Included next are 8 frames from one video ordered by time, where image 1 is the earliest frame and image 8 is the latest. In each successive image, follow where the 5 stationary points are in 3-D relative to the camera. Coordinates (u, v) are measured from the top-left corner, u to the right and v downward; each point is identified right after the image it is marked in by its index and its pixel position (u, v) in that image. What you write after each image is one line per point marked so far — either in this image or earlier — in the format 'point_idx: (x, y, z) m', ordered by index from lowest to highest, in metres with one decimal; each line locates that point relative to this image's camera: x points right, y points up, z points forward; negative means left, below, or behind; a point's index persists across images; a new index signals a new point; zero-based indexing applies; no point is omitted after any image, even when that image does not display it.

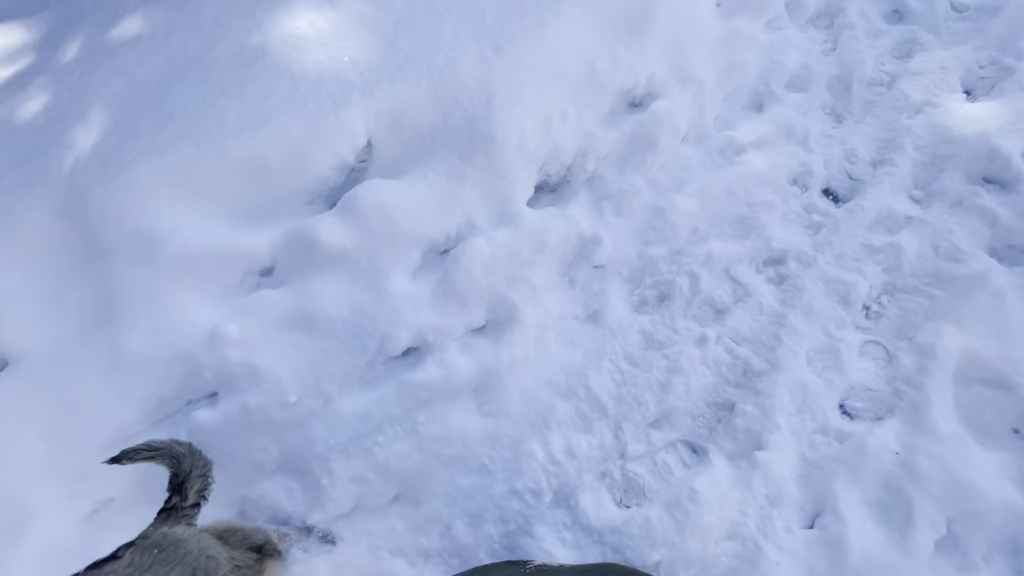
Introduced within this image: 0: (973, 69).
0: (+1.9, +0.9, +1.9) m
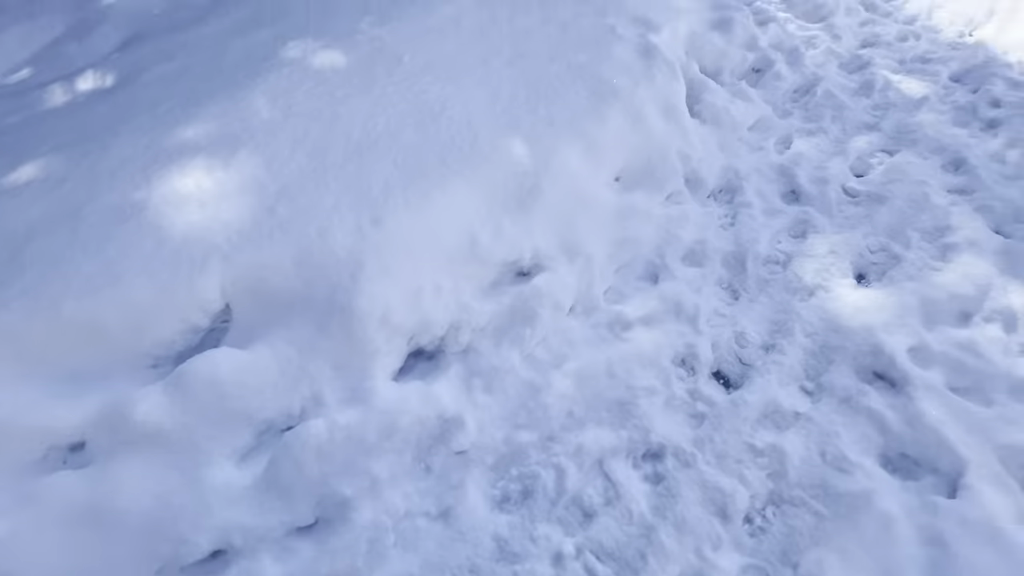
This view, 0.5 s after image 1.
0: (+1.4, +0.1, +1.9) m
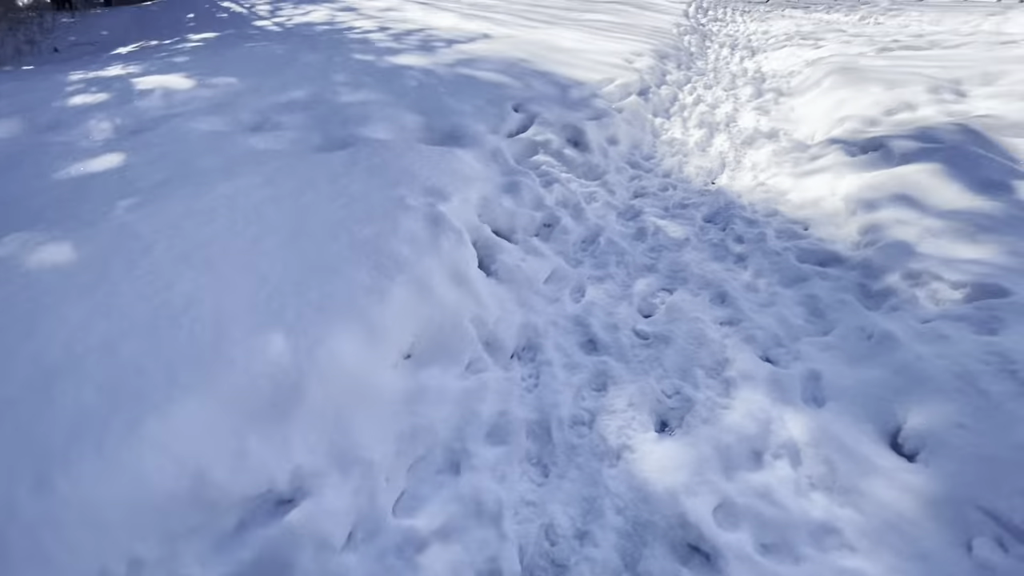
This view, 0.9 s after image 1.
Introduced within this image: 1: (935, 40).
0: (+0.6, -0.5, +1.9) m
1: (+6.9, +4.0, +7.7) m
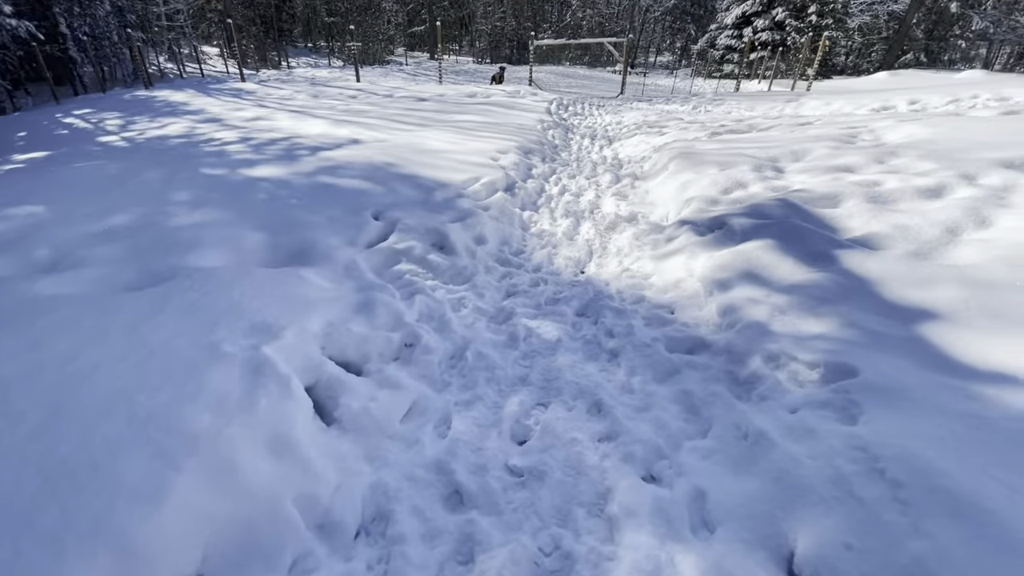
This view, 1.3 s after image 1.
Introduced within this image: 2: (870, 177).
0: (+0.1, -0.9, +1.6) m
1: (+4.6, +3.1, +9.1) m
2: (+3.4, +1.0, +4.5) m
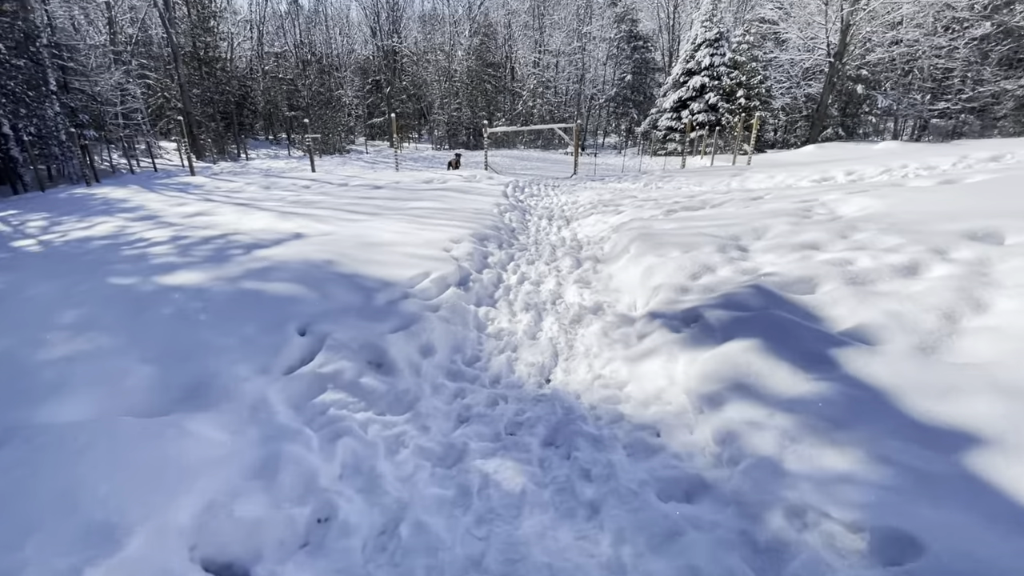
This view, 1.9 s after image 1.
0: (0.0, -1.4, +0.9) m
1: (+3.7, +1.7, +9.2) m
2: (+3.0, +0.3, +4.3) m
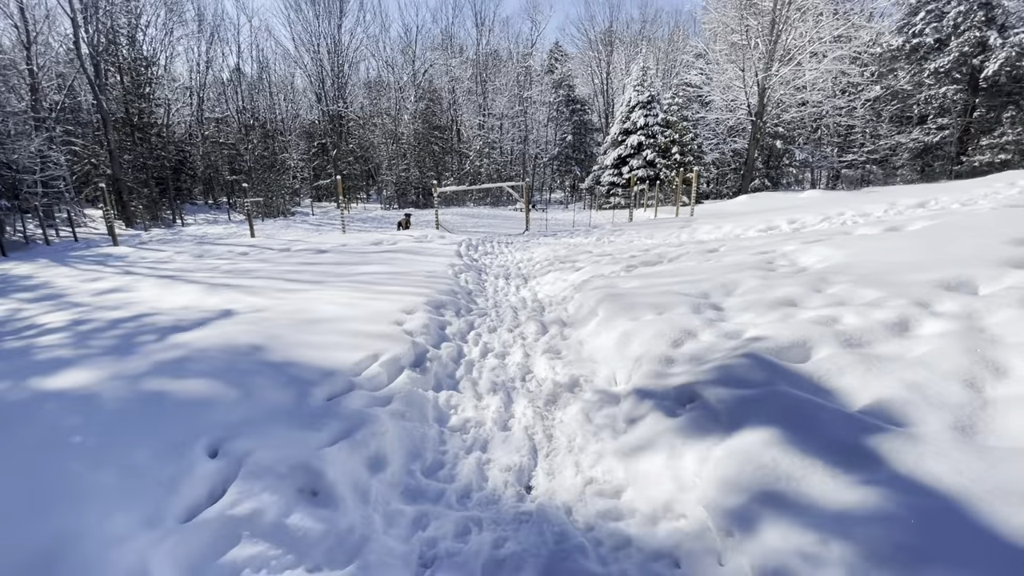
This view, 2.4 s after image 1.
0: (+0.1, -1.6, +0.2) m
1: (+2.9, +0.7, +9.2) m
2: (+2.6, -0.2, +4.0) m
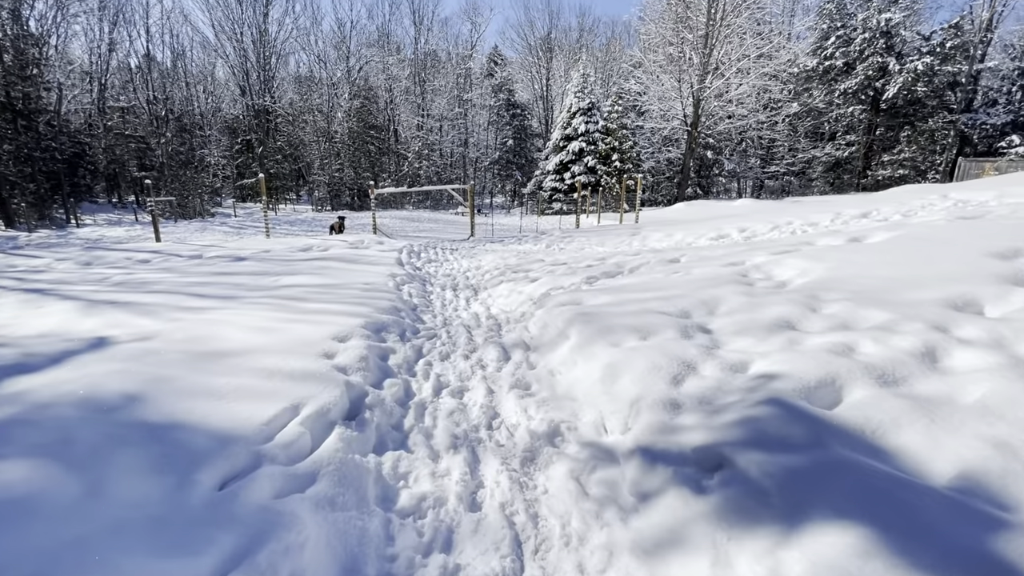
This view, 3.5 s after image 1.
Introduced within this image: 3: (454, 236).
0: (+0.3, -1.8, -0.6) m
1: (+2.0, +0.4, +8.7) m
2: (+2.4, -0.4, +3.5) m
3: (-2.0, +1.8, +16.8) m
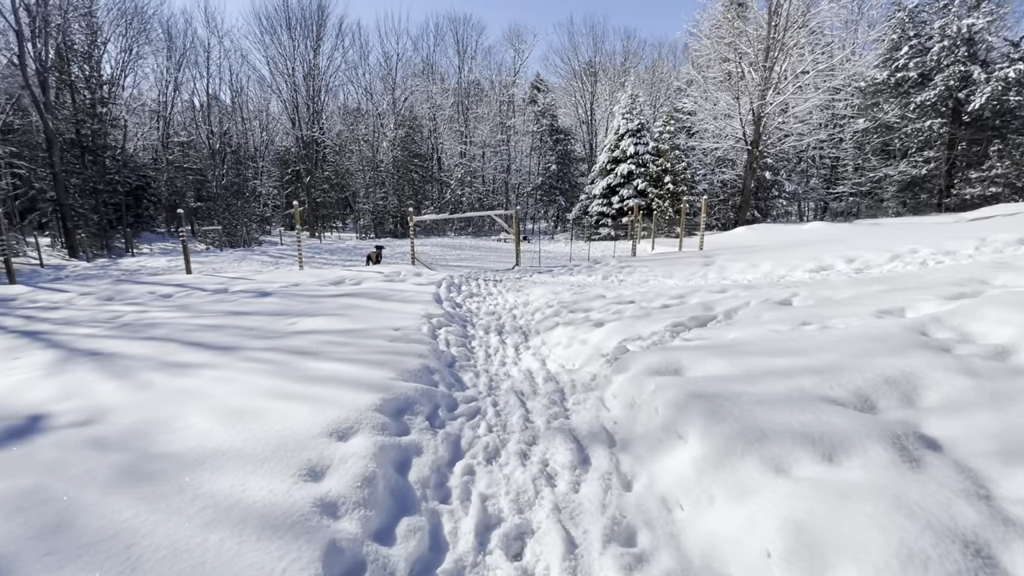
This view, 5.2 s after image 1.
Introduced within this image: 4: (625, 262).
0: (+0.4, -2.0, -2.2) m
1: (+2.8, -0.2, +6.9) m
2: (+2.8, -0.8, +1.8) m
3: (-0.4, +0.7, +15.5) m
4: (+3.2, +0.7, +13.5) m
